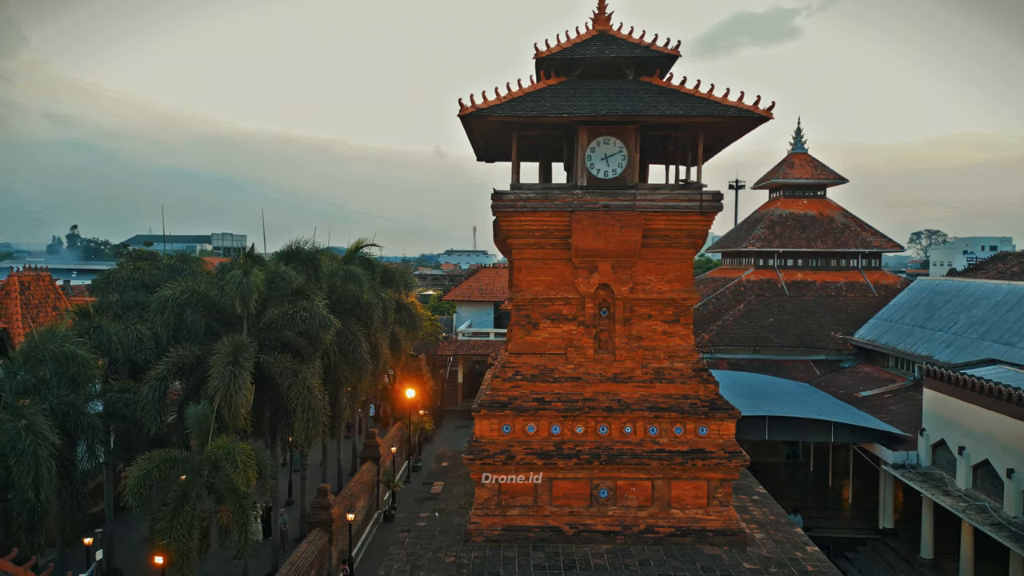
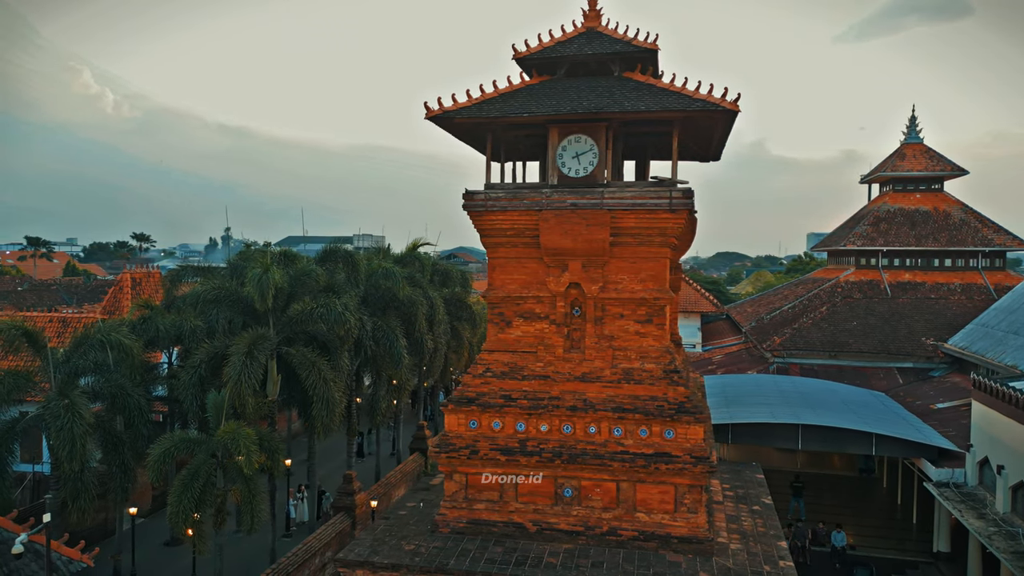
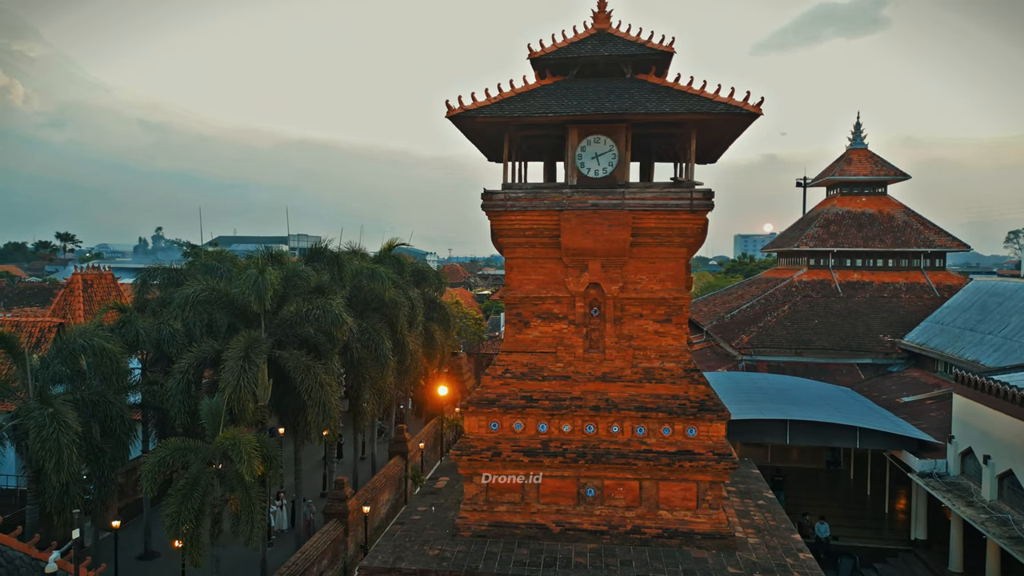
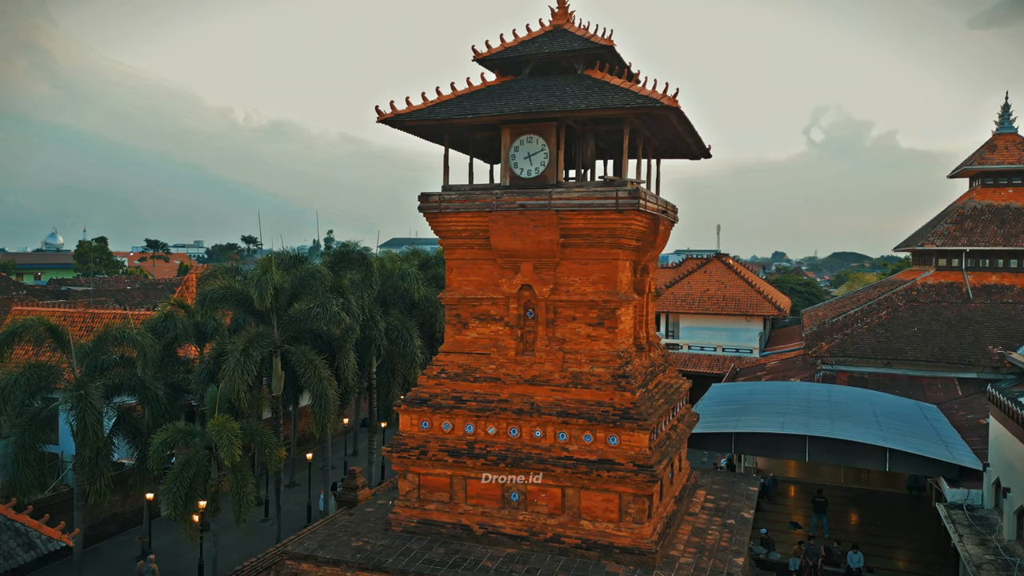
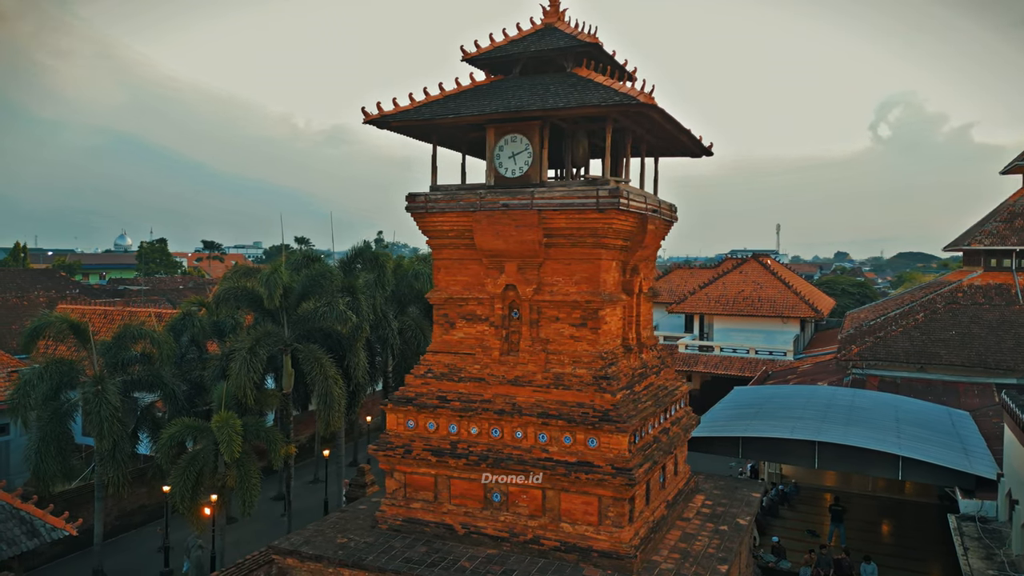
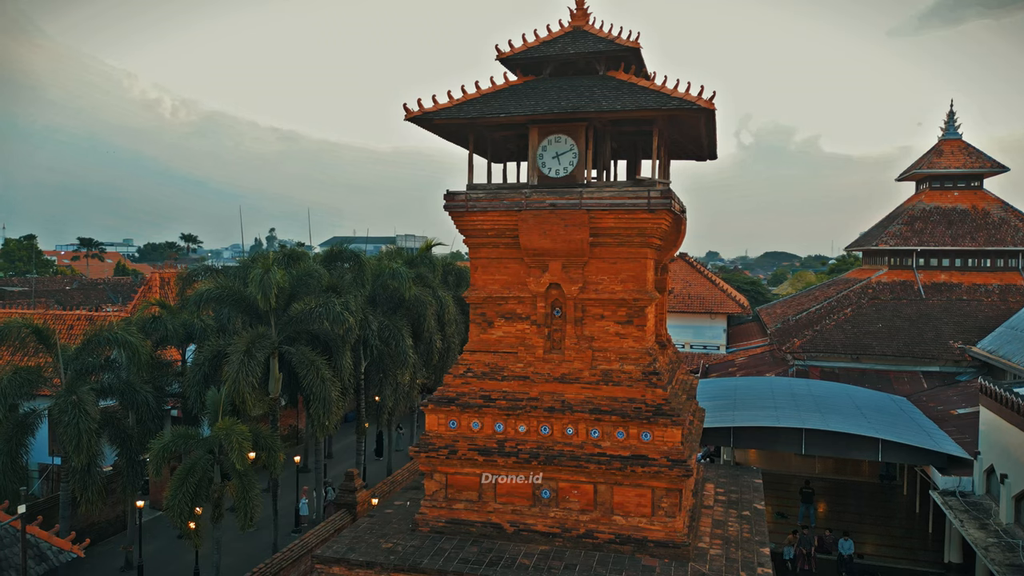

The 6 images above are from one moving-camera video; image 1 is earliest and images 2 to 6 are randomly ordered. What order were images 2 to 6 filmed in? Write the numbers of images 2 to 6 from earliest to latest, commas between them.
3, 2, 6, 4, 5
